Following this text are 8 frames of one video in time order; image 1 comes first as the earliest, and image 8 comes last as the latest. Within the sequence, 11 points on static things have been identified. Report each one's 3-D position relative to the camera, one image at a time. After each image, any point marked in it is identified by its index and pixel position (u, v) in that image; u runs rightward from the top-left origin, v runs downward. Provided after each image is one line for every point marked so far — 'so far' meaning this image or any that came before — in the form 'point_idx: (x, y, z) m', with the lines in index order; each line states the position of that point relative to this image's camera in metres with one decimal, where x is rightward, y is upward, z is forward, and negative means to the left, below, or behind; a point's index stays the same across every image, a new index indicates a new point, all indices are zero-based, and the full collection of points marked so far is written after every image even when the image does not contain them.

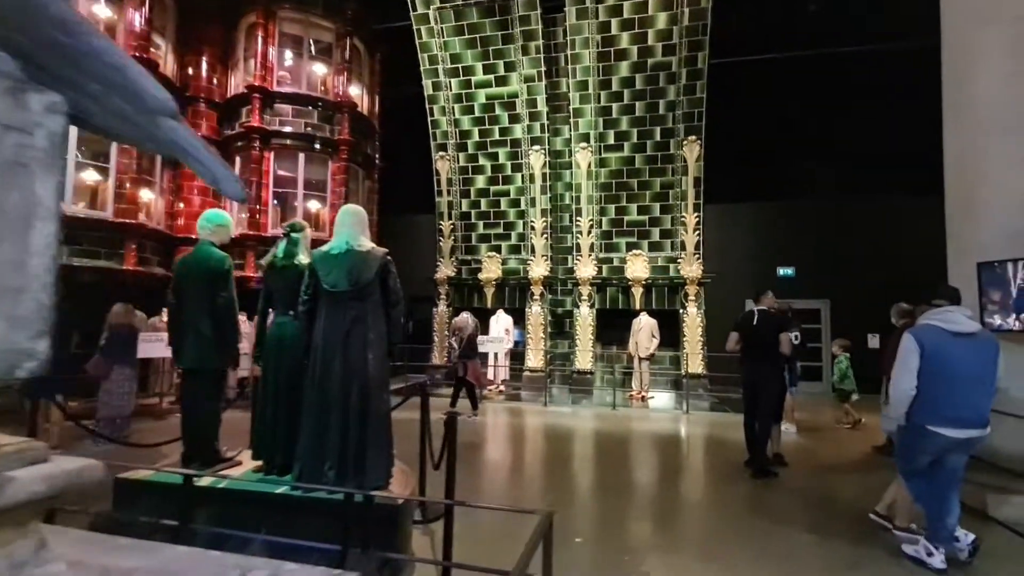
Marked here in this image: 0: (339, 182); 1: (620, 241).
0: (-4.3, +2.6, +12.1) m
1: (+2.8, +1.2, +12.7) m
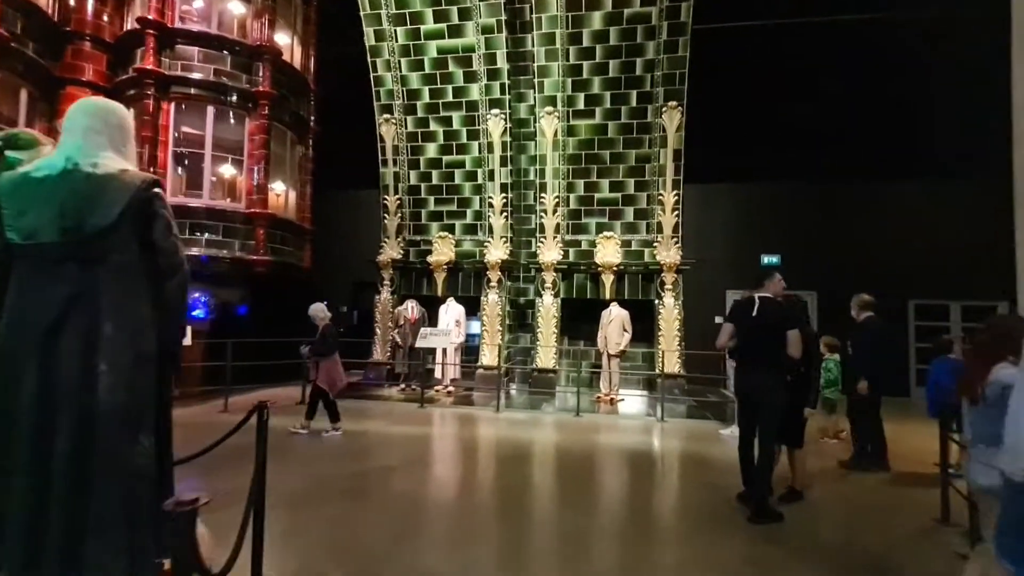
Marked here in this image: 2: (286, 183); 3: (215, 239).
0: (-5.2, +3.0, +10.1) m
1: (+1.7, +1.5, +11.2) m
2: (-5.3, +2.4, +11.4) m
3: (-5.8, +1.0, +9.7) m
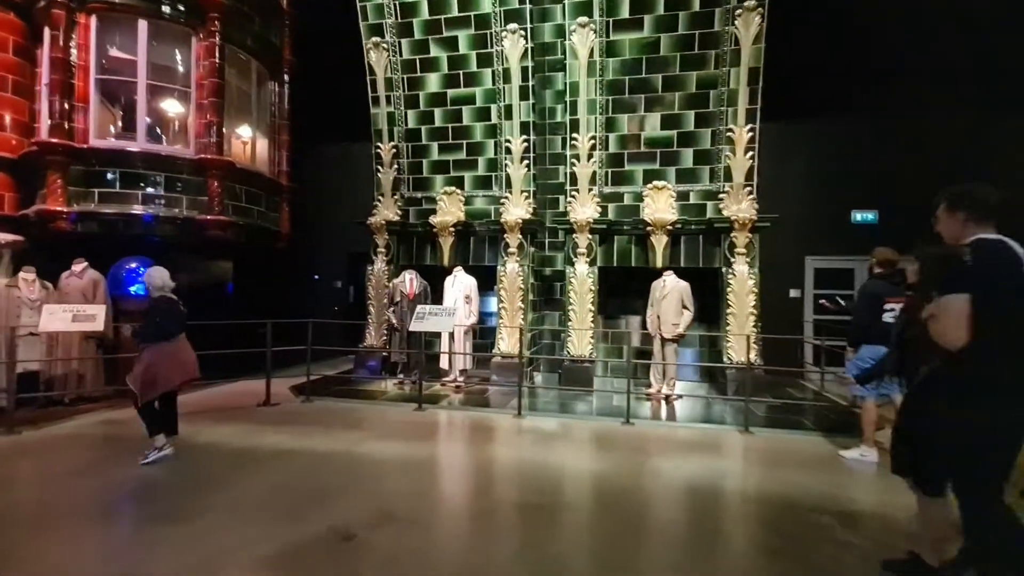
0: (-4.9, +3.5, +7.9) m
1: (+2.2, +2.1, +8.7) m
2: (-4.9, +3.0, +9.2) m
3: (-5.4, +1.5, +7.6) m
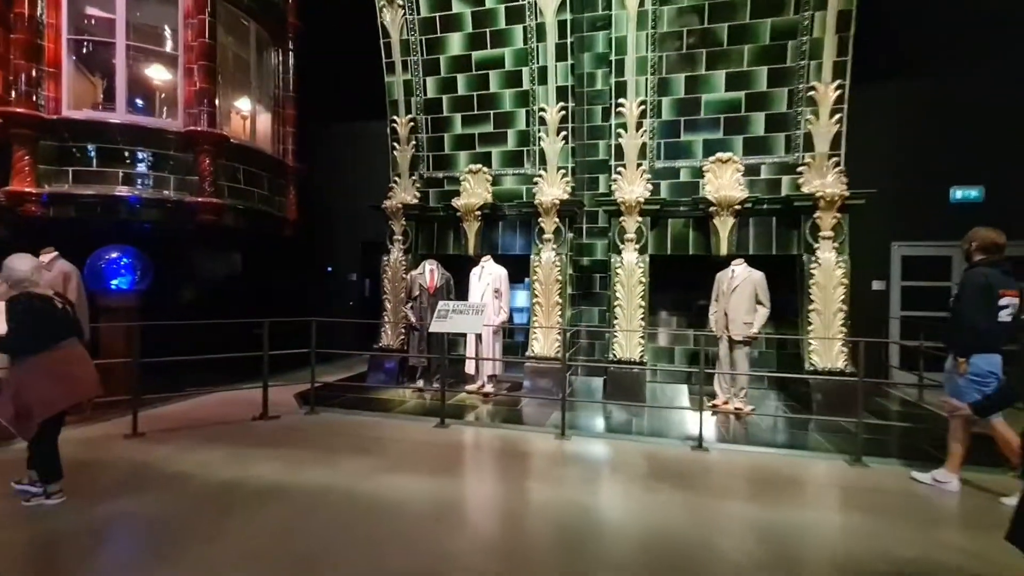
0: (-4.4, +3.6, +6.9) m
1: (+2.7, +2.2, +7.4) m
2: (-4.3, +3.1, +8.1) m
3: (-4.9, +1.6, +6.6) m
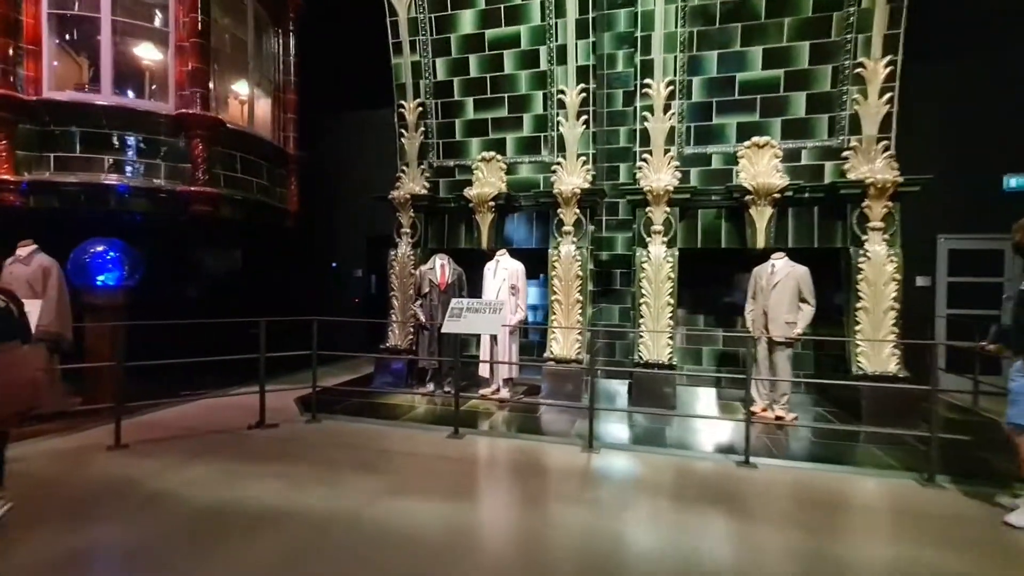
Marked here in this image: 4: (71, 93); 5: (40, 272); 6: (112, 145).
0: (-4.1, +3.6, +6.4) m
1: (+2.9, +2.3, +6.8) m
2: (-4.0, +3.2, +7.6) m
3: (-4.7, +1.6, +6.1) m
4: (-5.3, +2.4, +5.9) m
5: (-5.1, +0.2, +5.3) m
6: (-4.9, +1.7, +6.0) m
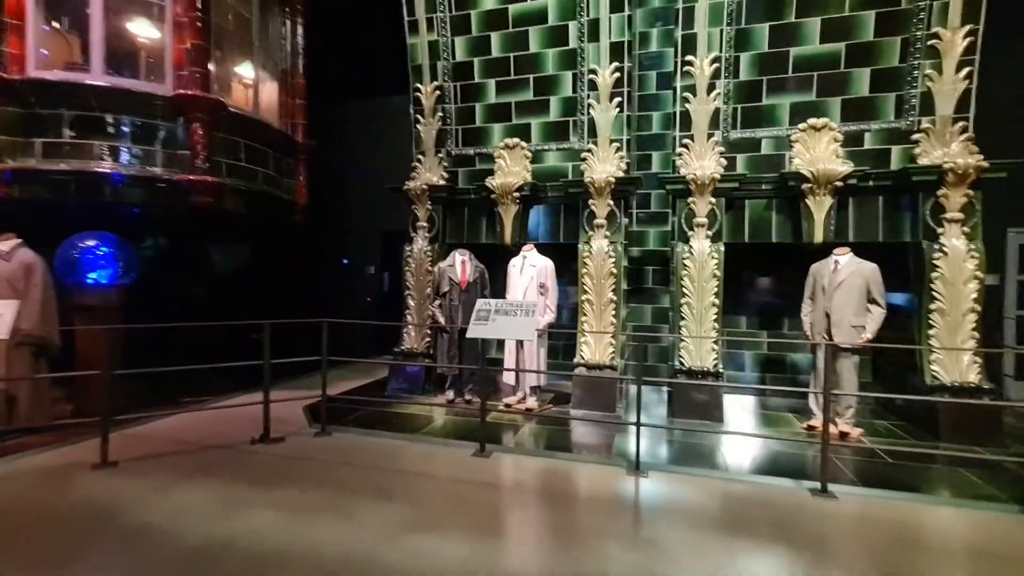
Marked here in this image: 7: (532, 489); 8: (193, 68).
0: (-3.8, +3.6, +5.8) m
1: (+3.3, +2.3, +6.1) m
2: (-3.7, +3.2, +7.1) m
3: (-4.4, +1.6, +5.6) m
4: (-5.0, +2.4, +5.4) m
5: (-4.8, +0.2, +4.8) m
6: (-4.6, +1.8, +5.5) m
7: (+0.2, -1.7, +4.2) m
8: (-3.8, +2.6, +5.8) m
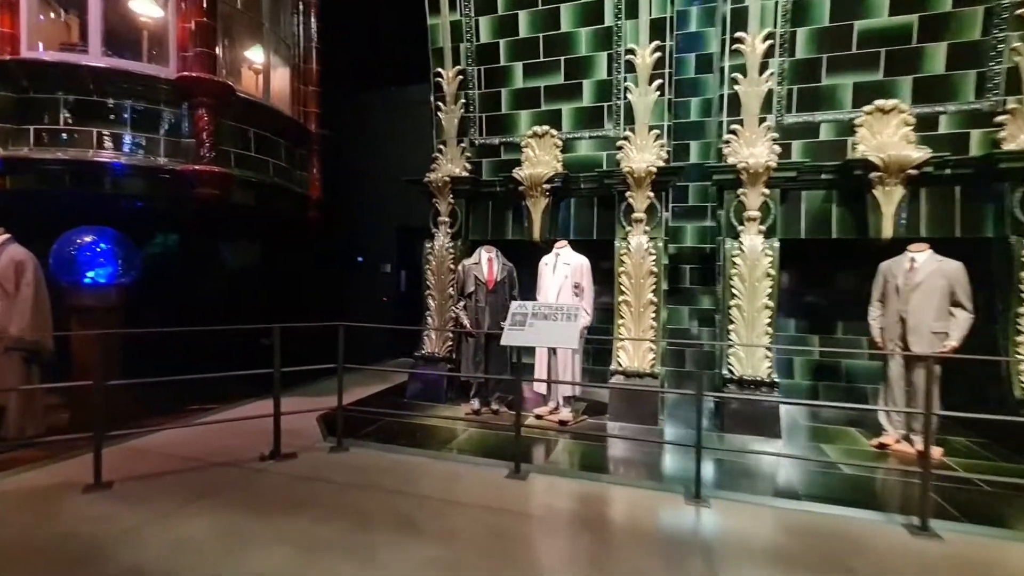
0: (-3.4, +3.6, +5.4) m
1: (+3.6, +2.3, +5.5) m
2: (-3.3, +3.2, +6.6) m
3: (-4.0, +1.6, +5.2) m
4: (-4.7, +2.4, +5.0) m
5: (-4.4, +0.2, +4.4) m
6: (-4.2, +1.8, +5.1) m
7: (+0.5, -1.7, +3.7) m
8: (-3.4, +2.6, +5.4) m
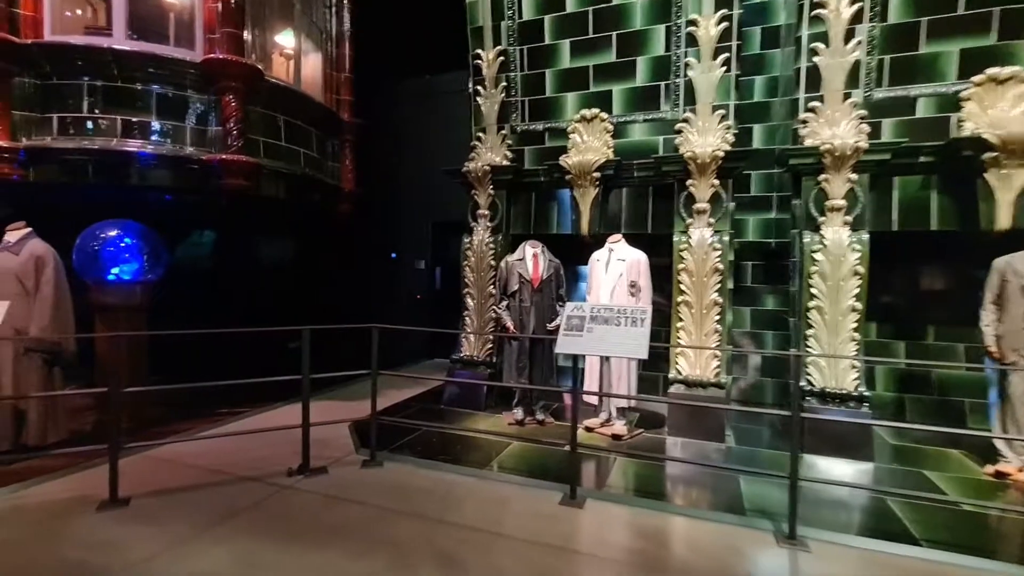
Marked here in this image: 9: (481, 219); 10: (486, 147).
0: (-2.9, +3.7, +5.0) m
1: (+4.1, +2.3, +4.7) m
2: (-2.7, +3.2, +6.3) m
3: (-3.5, +1.7, +4.9) m
4: (-4.2, +2.4, +4.7) m
5: (-4.0, +0.2, +4.1) m
6: (-3.8, +1.8, +4.8) m
7: (+0.9, -1.7, +3.2) m
8: (-2.9, +2.6, +5.1) m
9: (-0.4, +0.9, +6.2) m
10: (-0.3, +1.8, +6.2) m
